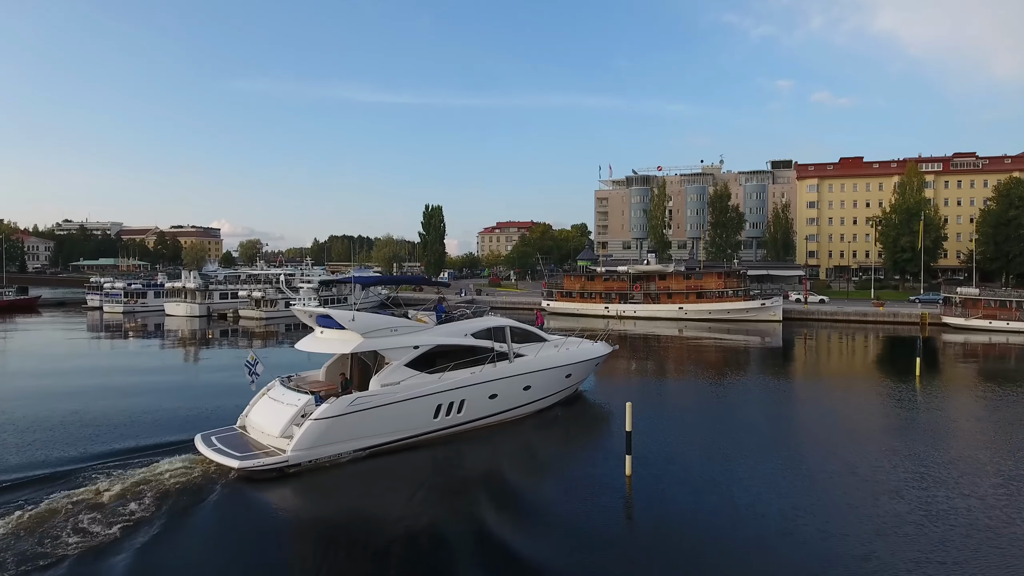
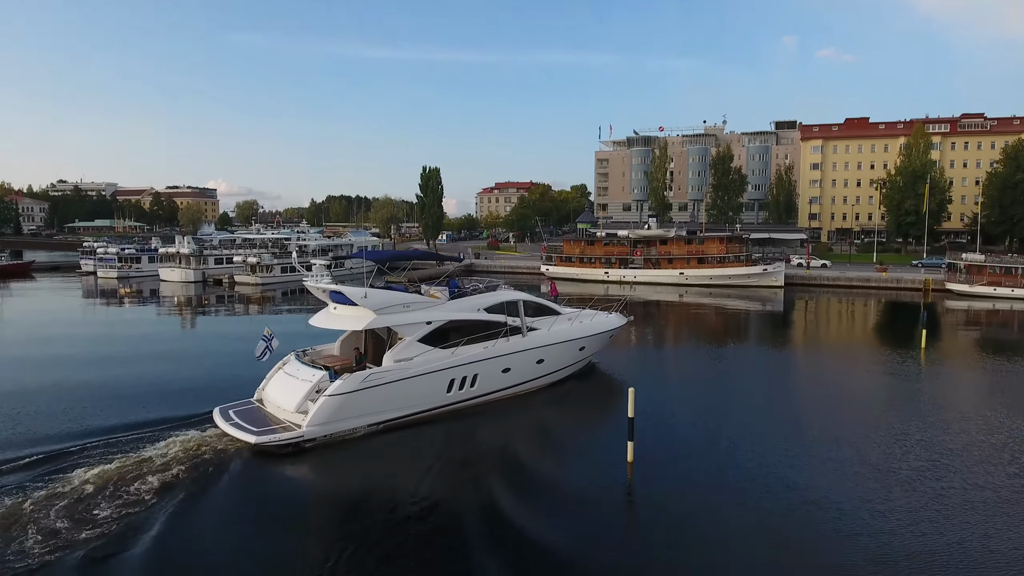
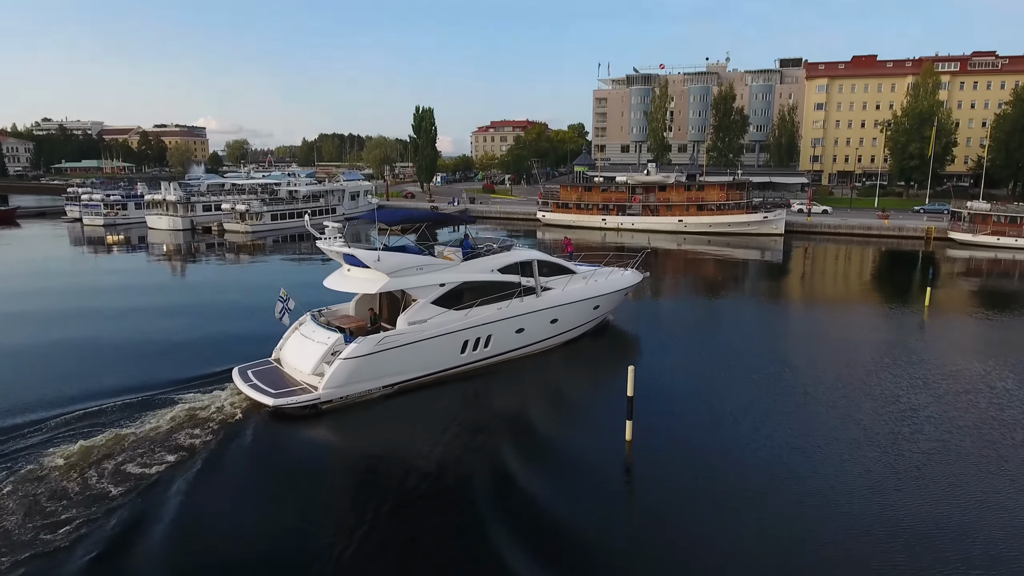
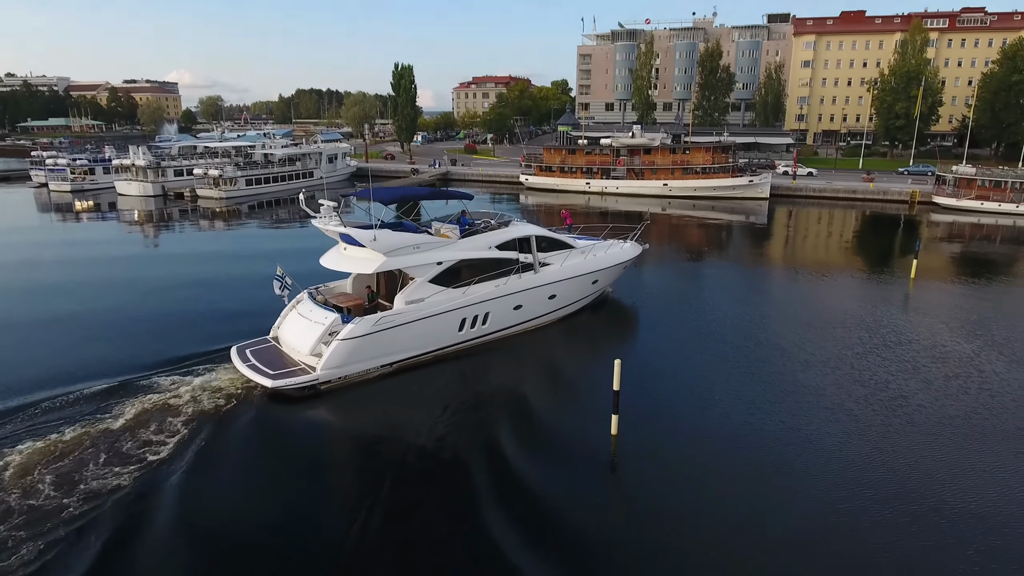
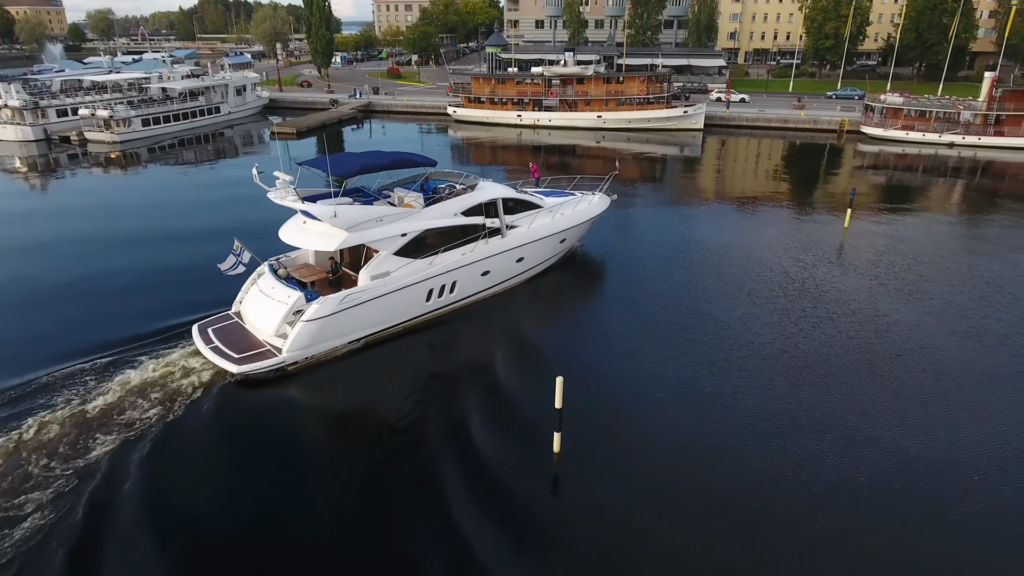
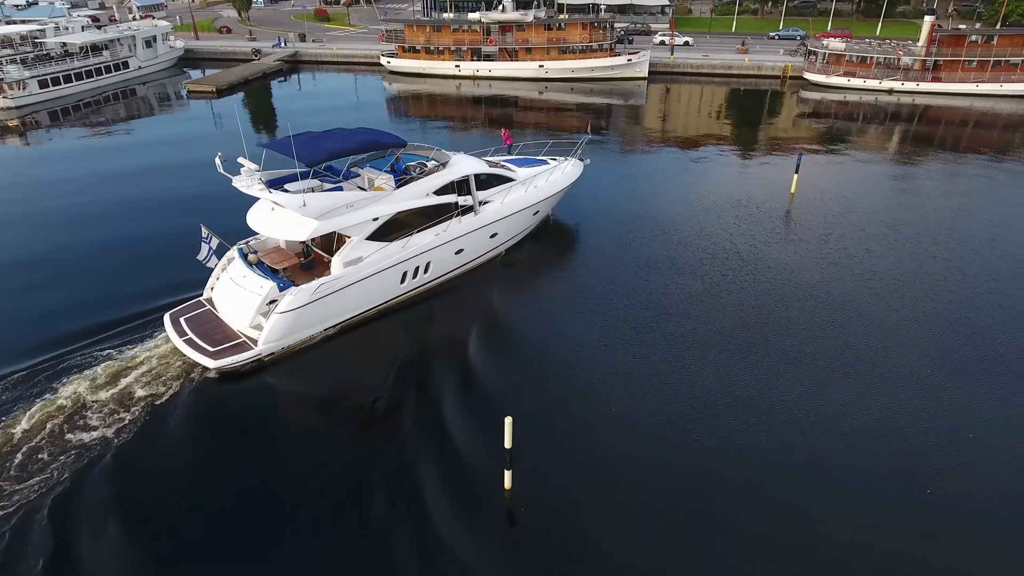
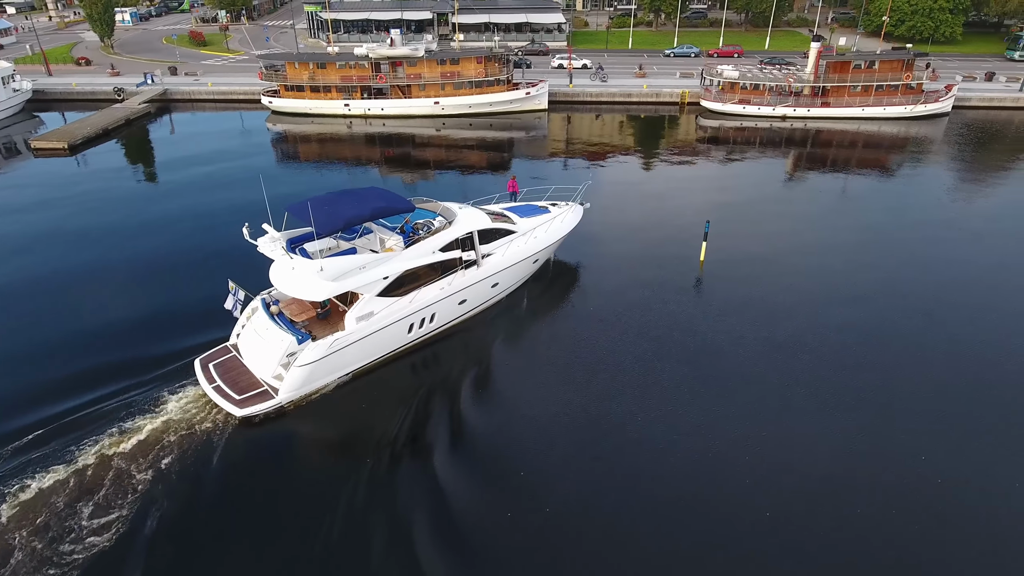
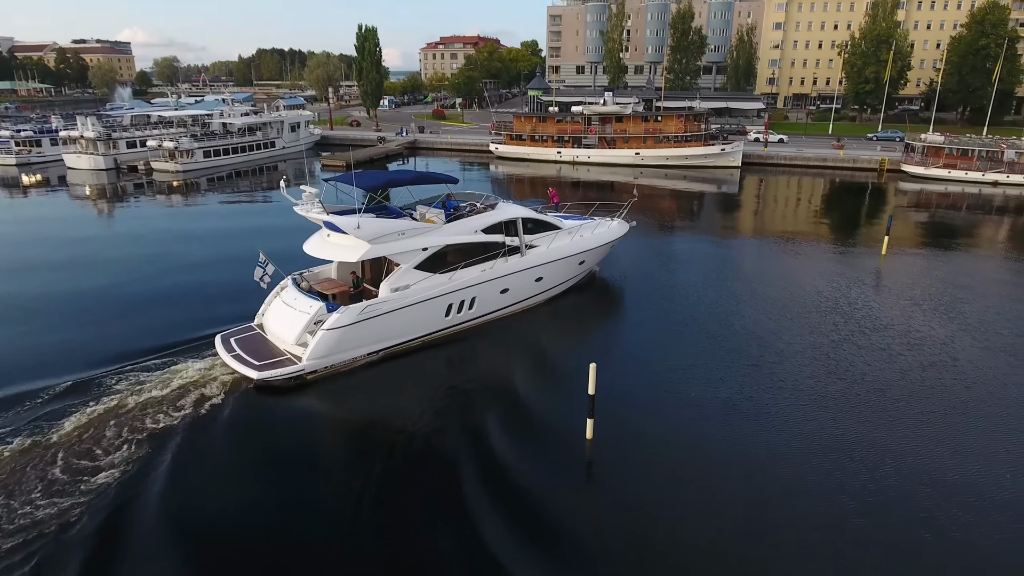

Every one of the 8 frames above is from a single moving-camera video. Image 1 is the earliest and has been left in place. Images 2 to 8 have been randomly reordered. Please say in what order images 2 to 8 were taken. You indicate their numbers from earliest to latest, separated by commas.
2, 3, 4, 8, 5, 6, 7
